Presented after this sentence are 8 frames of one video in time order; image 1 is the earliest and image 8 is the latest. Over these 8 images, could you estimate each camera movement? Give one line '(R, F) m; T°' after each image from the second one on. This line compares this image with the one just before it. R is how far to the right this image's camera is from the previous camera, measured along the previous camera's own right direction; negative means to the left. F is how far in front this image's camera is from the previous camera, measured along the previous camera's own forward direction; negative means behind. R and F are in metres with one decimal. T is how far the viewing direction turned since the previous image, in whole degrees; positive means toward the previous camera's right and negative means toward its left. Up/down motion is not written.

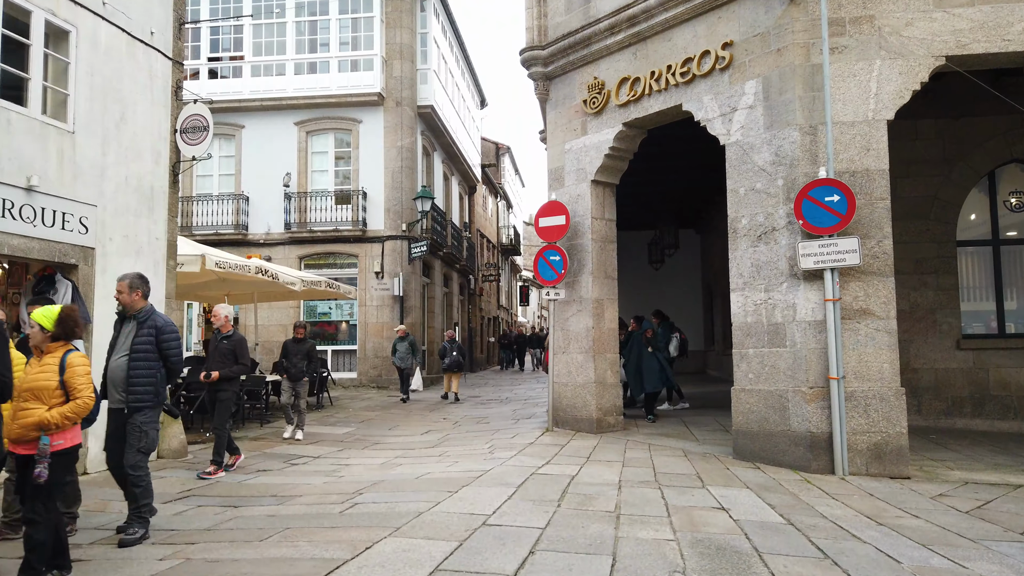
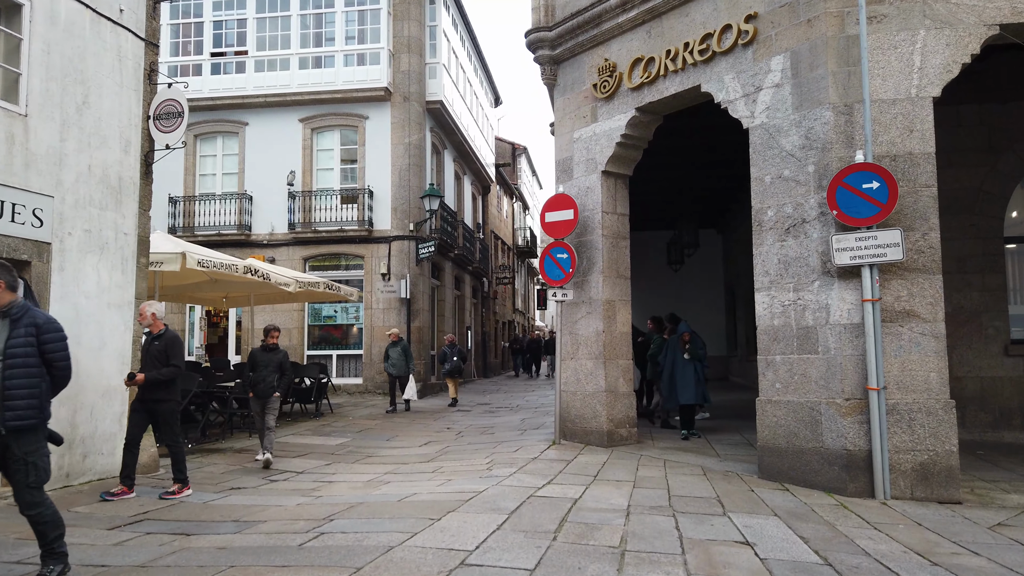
(+0.2, +0.8) m; -2°
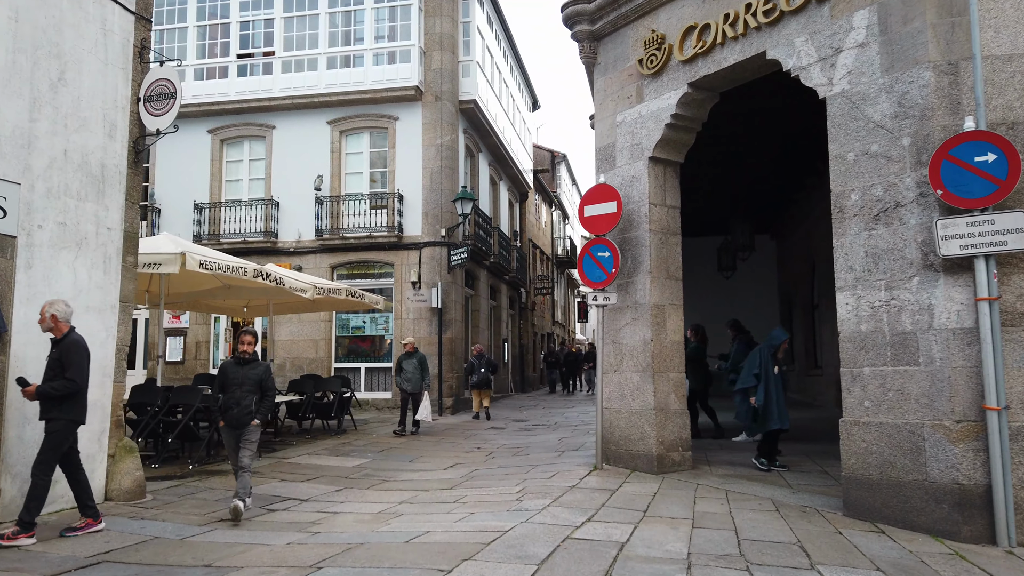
(+0.1, +1.1) m; -3°
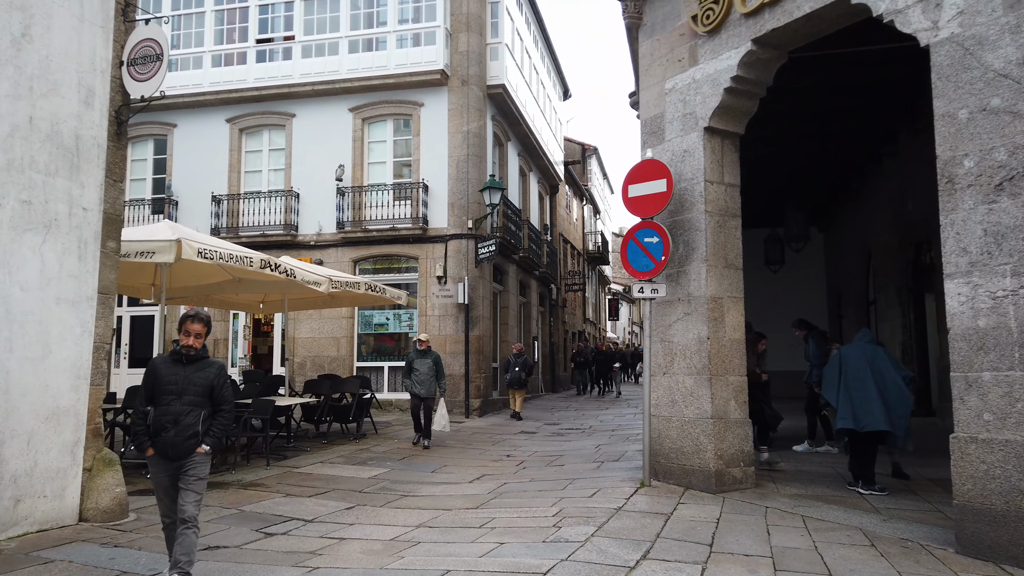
(-0.1, +1.0) m; -2°
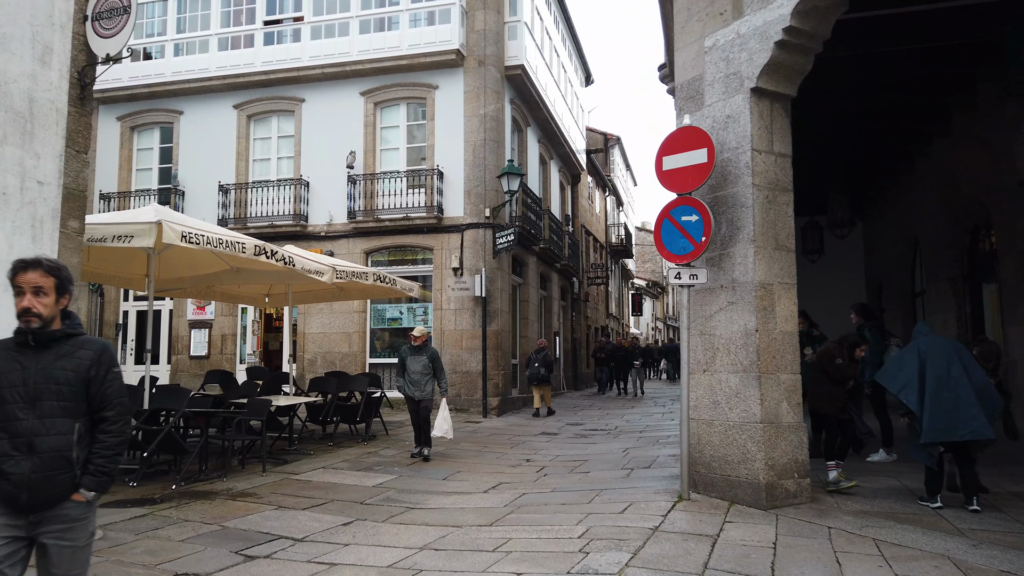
(0.0, +0.9) m; -2°
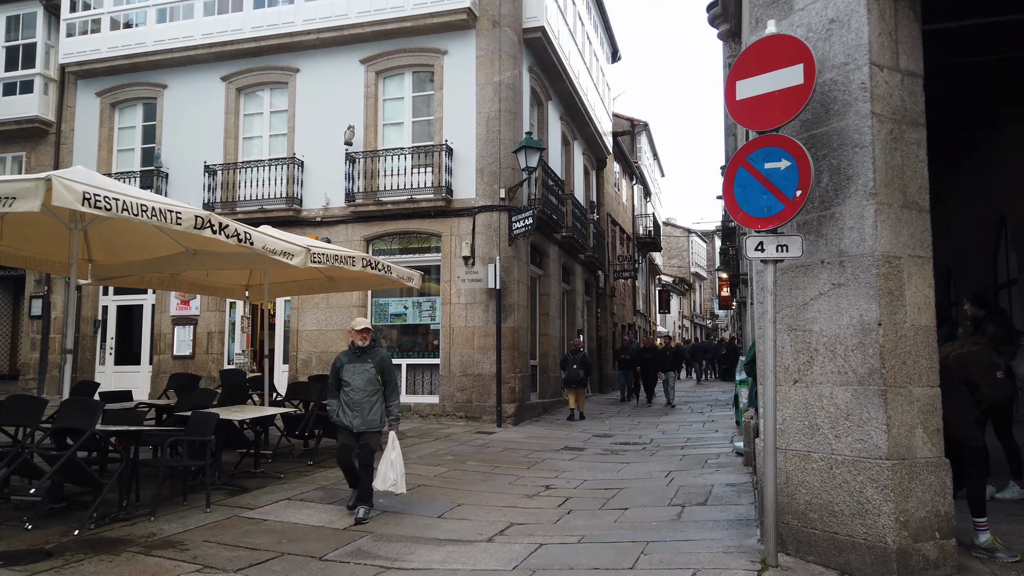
(+0.1, +1.9) m; -2°
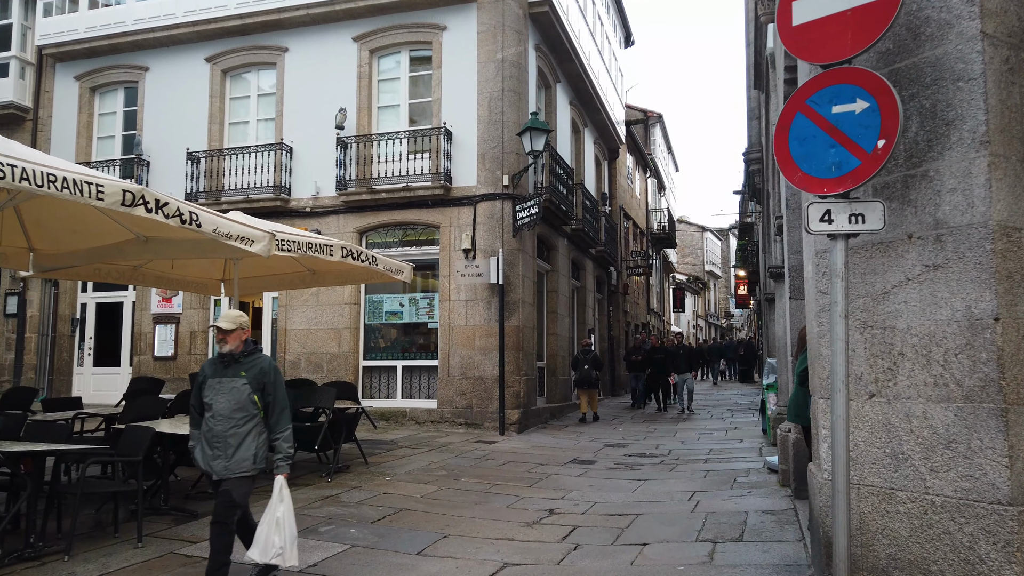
(+0.1, +1.1) m; -1°
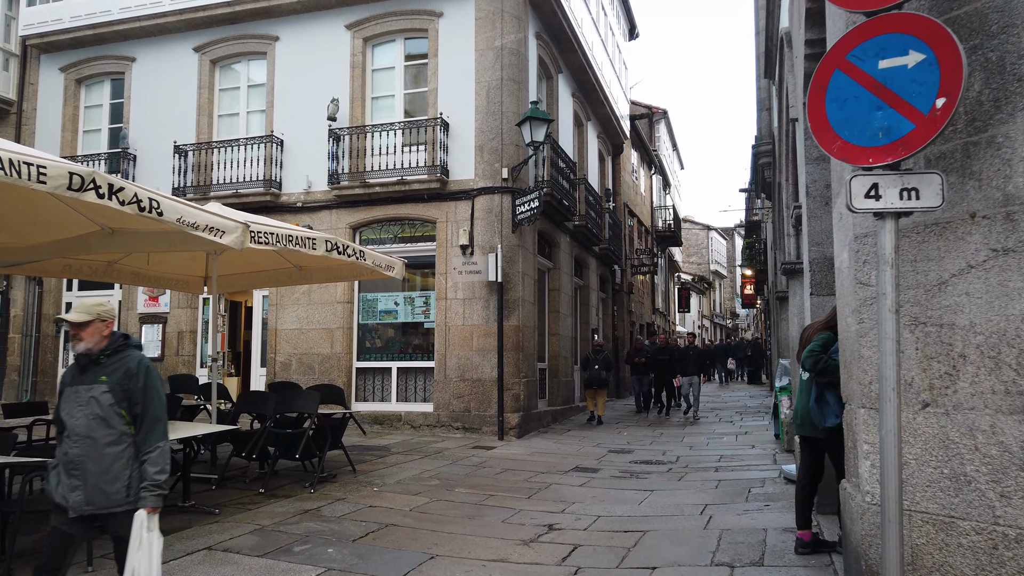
(+0.1, +0.6) m; 0°
